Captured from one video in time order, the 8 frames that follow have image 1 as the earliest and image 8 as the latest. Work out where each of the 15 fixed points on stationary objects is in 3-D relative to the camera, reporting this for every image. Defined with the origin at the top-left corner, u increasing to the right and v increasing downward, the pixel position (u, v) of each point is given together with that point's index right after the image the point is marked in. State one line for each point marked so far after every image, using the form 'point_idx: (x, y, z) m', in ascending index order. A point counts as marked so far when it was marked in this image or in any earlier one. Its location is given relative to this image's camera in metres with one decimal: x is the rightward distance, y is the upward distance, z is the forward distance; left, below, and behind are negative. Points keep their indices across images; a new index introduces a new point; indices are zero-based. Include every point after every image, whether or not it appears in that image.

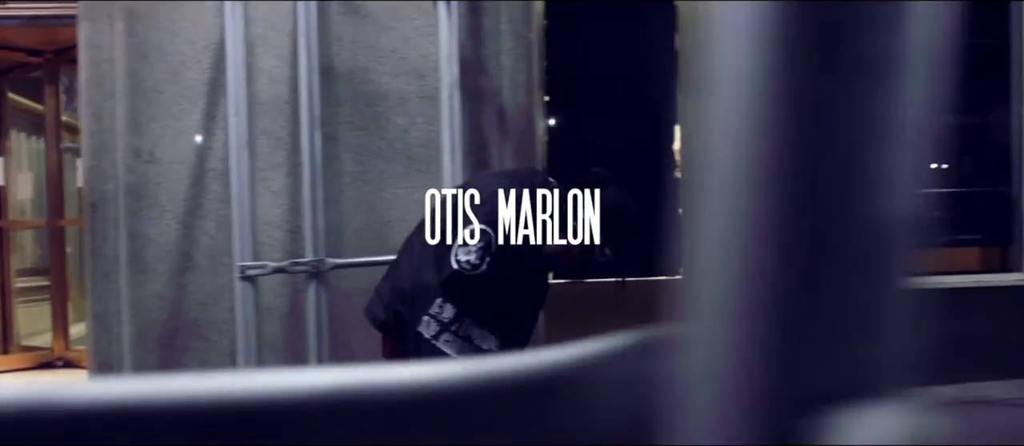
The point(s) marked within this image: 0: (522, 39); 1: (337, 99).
0: (+0.1, +1.1, +5.4) m
1: (-1.0, +0.7, +5.2) m
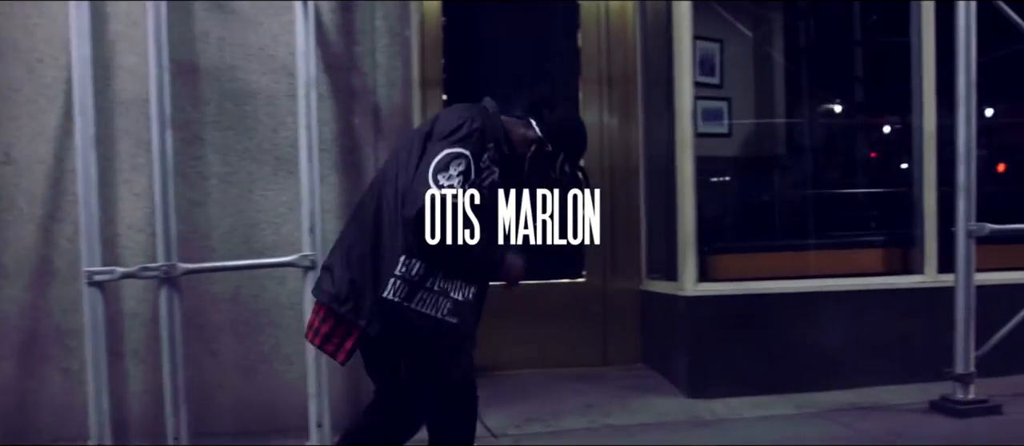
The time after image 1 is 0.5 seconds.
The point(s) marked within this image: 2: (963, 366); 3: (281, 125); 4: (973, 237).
0: (-0.6, +1.0, +5.2) m
1: (-1.7, +0.7, +5.0) m
2: (+2.5, -0.8, +5.2) m
3: (-1.3, +0.5, +5.1) m
4: (+2.5, -0.1, +5.1) m
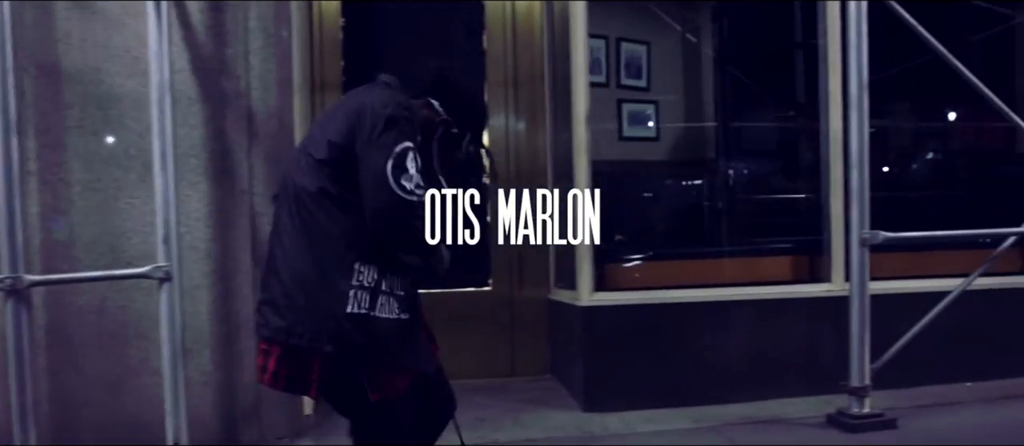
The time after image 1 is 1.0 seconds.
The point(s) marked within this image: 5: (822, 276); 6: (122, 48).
0: (-1.3, +1.0, +5.0) m
1: (-2.3, +0.6, +4.8) m
2: (+1.9, -0.8, +5.0) m
3: (-1.9, +0.5, +4.9) m
4: (+1.9, -0.1, +5.0) m
5: (+2.0, -0.3, +6.0) m
6: (-2.0, +0.9, +4.8) m
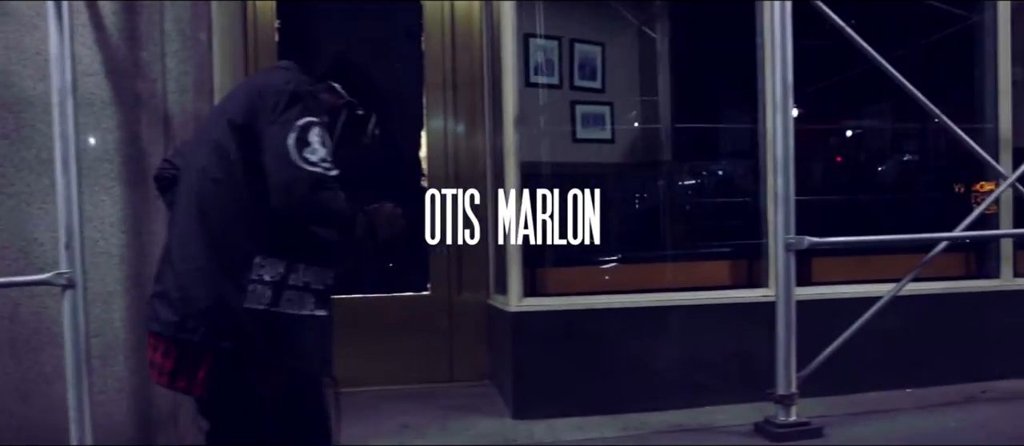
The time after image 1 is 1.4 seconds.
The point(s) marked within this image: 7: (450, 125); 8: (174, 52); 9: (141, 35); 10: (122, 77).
0: (-1.7, +1.0, +4.9) m
1: (-2.7, +0.6, +4.7) m
2: (+1.4, -0.9, +4.9) m
3: (-2.3, +0.5, +4.8) m
4: (+1.5, -0.1, +4.9) m
5: (+1.5, -0.4, +5.9) m
6: (-2.4, +0.9, +4.8) m
7: (-0.4, +0.7, +6.3) m
8: (-1.8, +0.9, +4.9) m
9: (-1.9, +1.0, +4.9) m
10: (-2.0, +0.8, +4.8) m
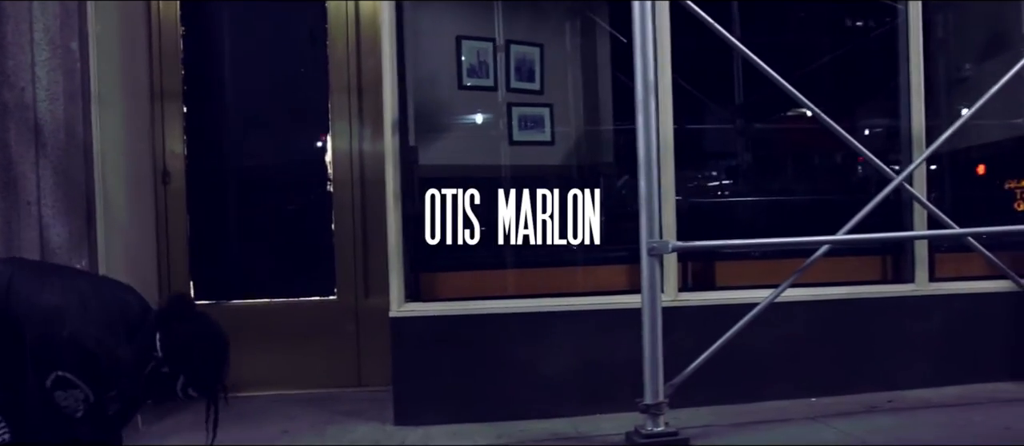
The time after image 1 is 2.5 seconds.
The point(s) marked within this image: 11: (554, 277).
0: (-2.4, +0.9, +5.0) m
1: (-3.4, +0.6, +4.9) m
2: (+0.7, -0.9, +4.8) m
3: (-3.0, +0.4, +4.9) m
4: (+0.7, -0.2, +4.7) m
5: (+0.9, -0.4, +5.7) m
6: (-3.2, +0.8, +4.9) m
7: (-1.0, +0.6, +6.3) m
8: (-2.5, +0.9, +5.0) m
9: (-2.6, +0.9, +4.9) m
10: (-2.7, +0.7, +4.9) m
11: (+0.3, -0.3, +5.9) m
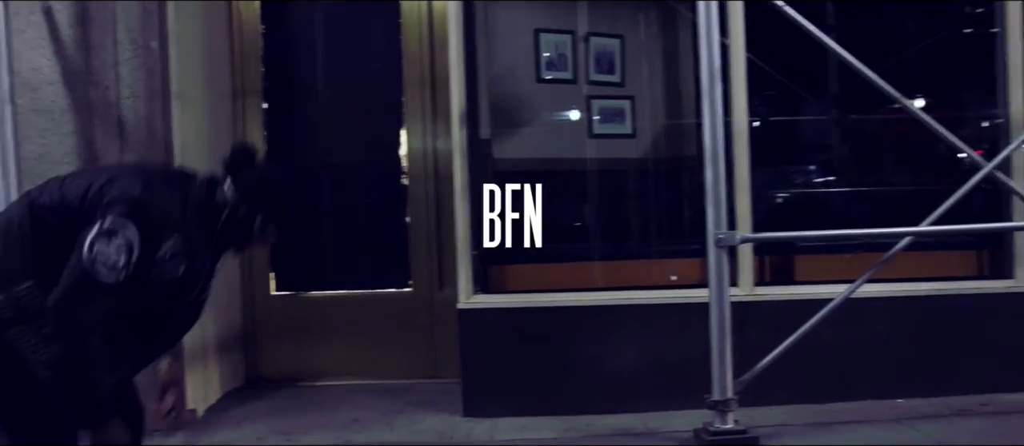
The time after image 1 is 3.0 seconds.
0: (-2.1, +1.0, +5.2) m
1: (-3.1, +0.6, +5.2) m
2: (+1.0, -0.8, +4.6) m
3: (-2.7, +0.5, +5.2) m
4: (+1.0, -0.1, +4.6) m
5: (+1.3, -0.3, +5.6) m
6: (-2.8, +0.9, +5.2) m
7: (-0.5, +0.7, +6.3) m
8: (-2.1, +0.9, +5.2) m
9: (-2.3, +1.0, +5.1) m
10: (-2.4, +0.8, +5.1) m
11: (+0.7, -0.3, +5.8) m
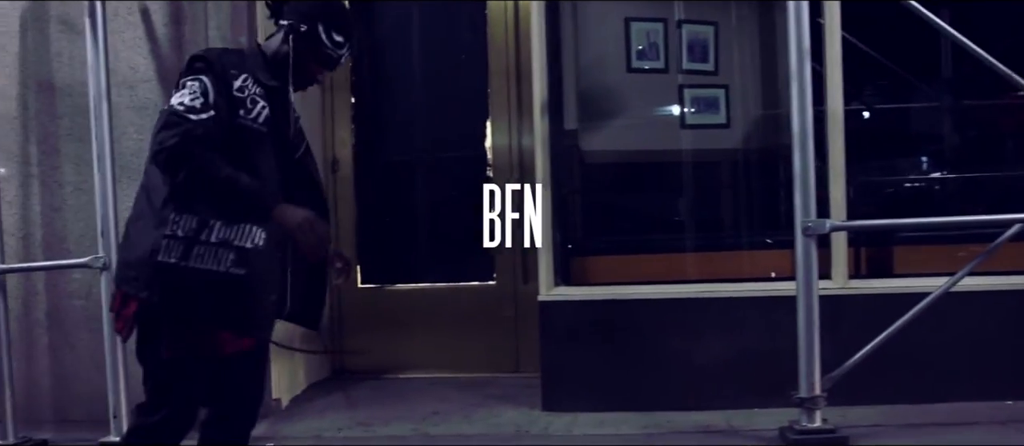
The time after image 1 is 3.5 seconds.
0: (-1.6, +1.0, +5.3) m
1: (-2.6, +0.6, +5.4) m
2: (+1.4, -0.8, +4.4) m
3: (-2.2, +0.5, +5.4) m
4: (+1.4, -0.1, +4.4) m
5: (+1.8, -0.3, +5.3) m
6: (-2.4, +0.9, +5.4) m
7: (0.0, +0.7, +6.3) m
8: (-1.7, +1.0, +5.3) m
9: (-1.9, +1.0, +5.3) m
10: (-1.9, +0.8, +5.3) m
11: (+1.2, -0.2, +5.6) m
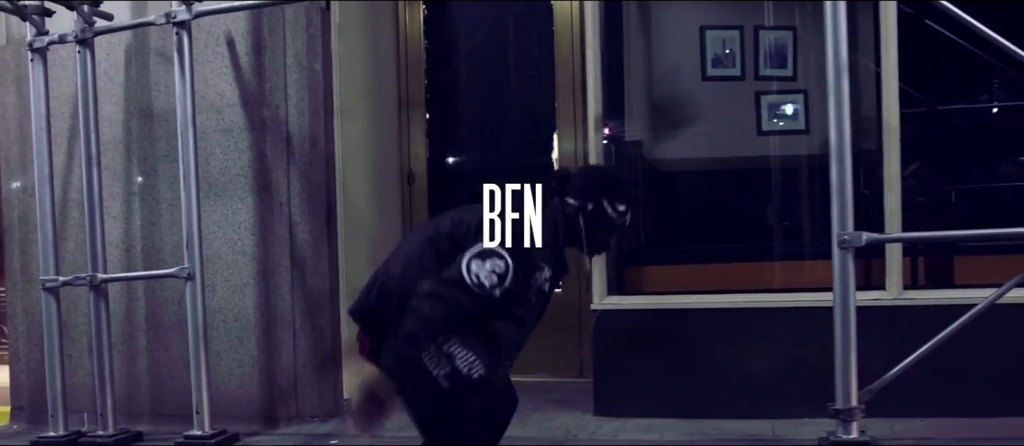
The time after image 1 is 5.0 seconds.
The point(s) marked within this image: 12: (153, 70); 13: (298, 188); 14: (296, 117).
0: (-1.3, +0.9, +5.8) m
1: (-2.3, +0.6, +6.0) m
2: (+1.6, -0.8, +4.4) m
3: (-1.9, +0.4, +5.9) m
4: (+1.6, -0.1, +4.4) m
5: (+2.1, -0.3, +5.2) m
6: (-2.0, +0.8, +5.9) m
7: (+0.5, +0.7, +6.5) m
8: (-1.4, +0.9, +5.8) m
9: (-1.5, +1.0, +5.8) m
10: (-1.6, +0.7, +5.8) m
11: (+1.6, -0.3, +5.7) m
12: (-2.3, +1.0, +6.0) m
13: (-1.3, +0.2, +5.8) m
14: (-1.4, +0.7, +5.8) m
